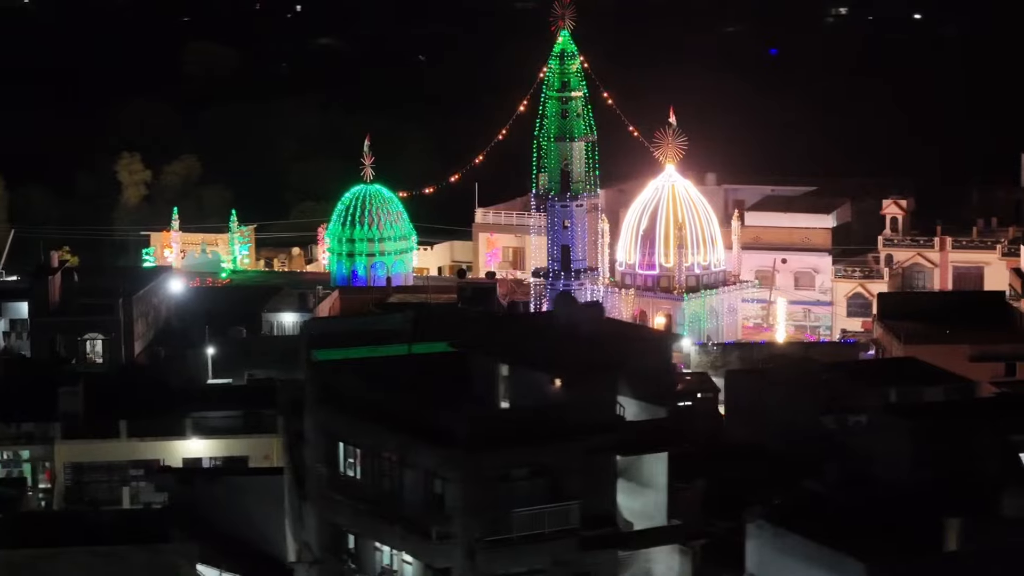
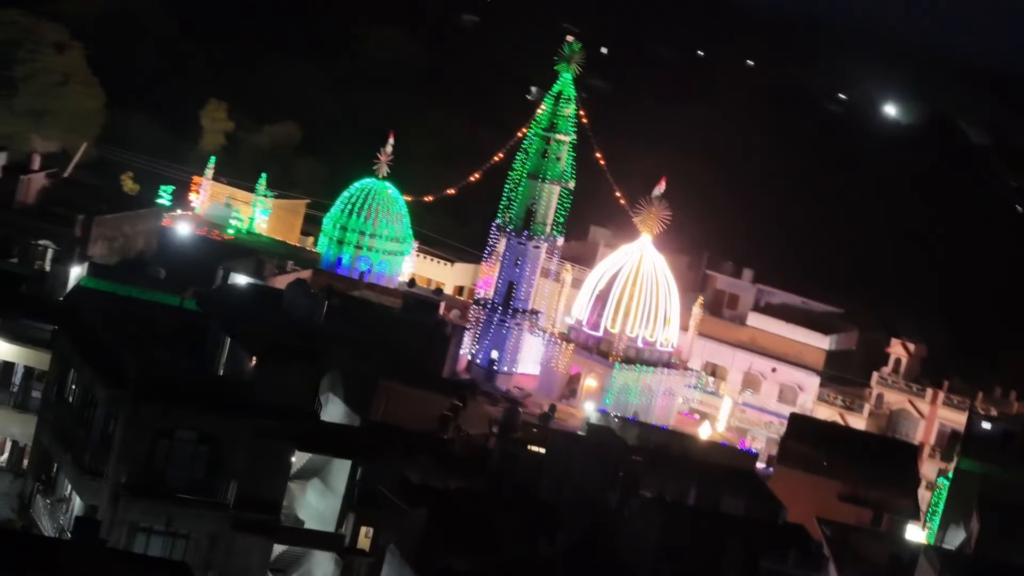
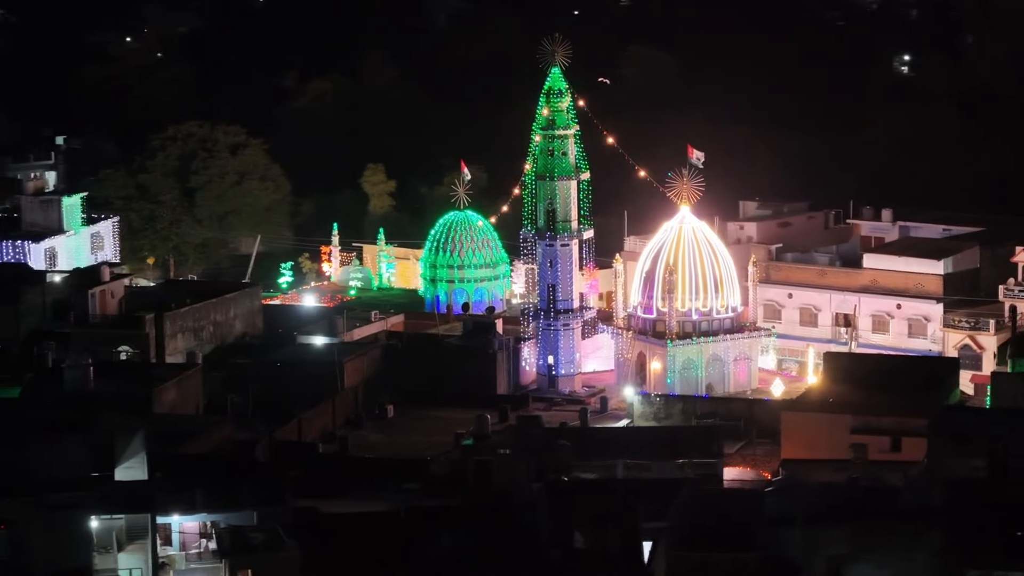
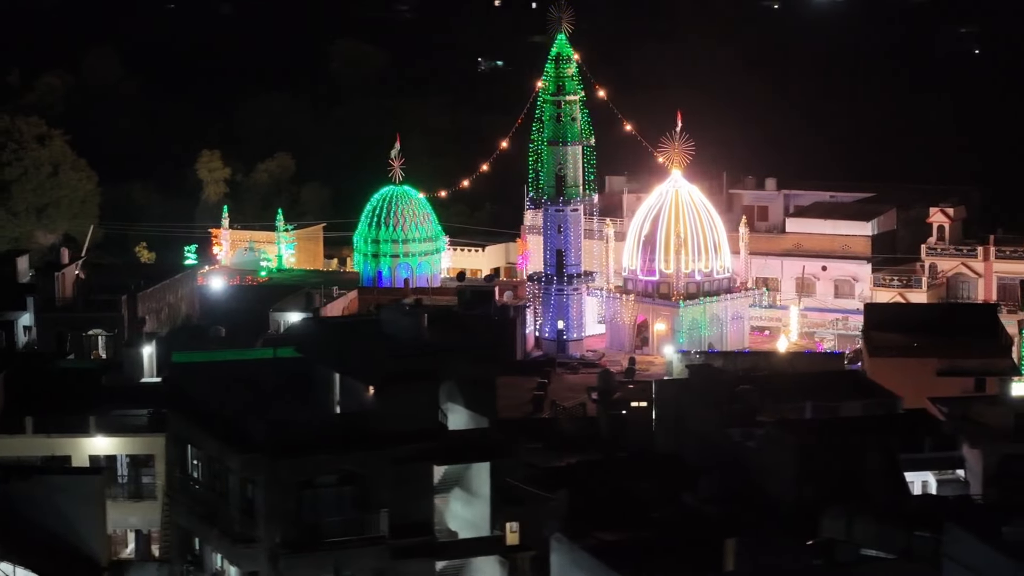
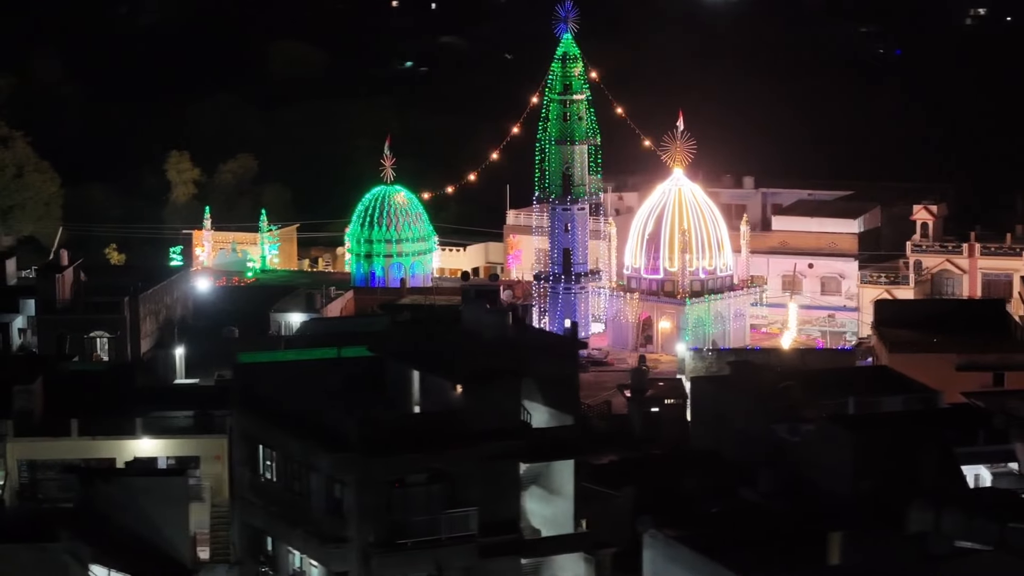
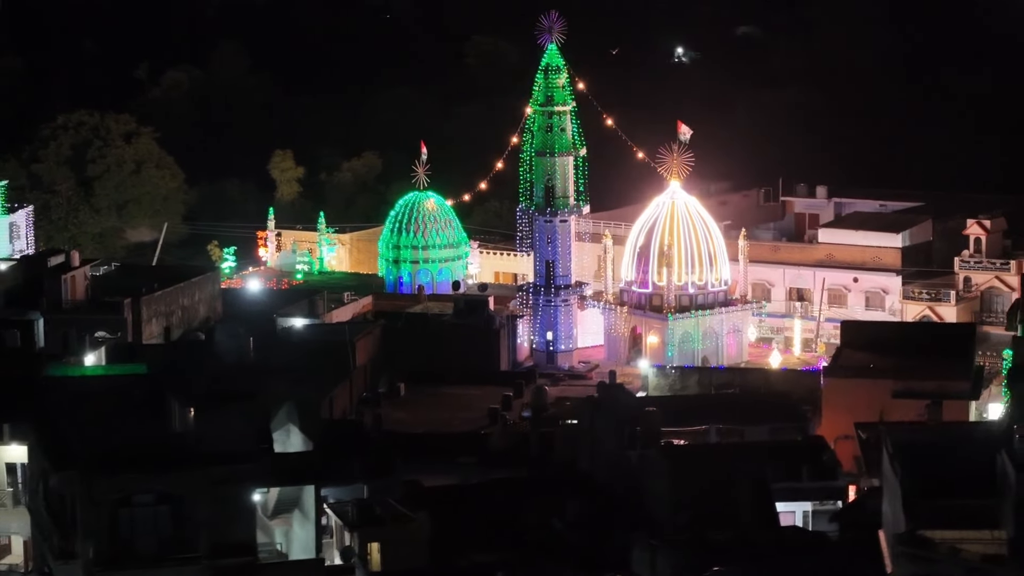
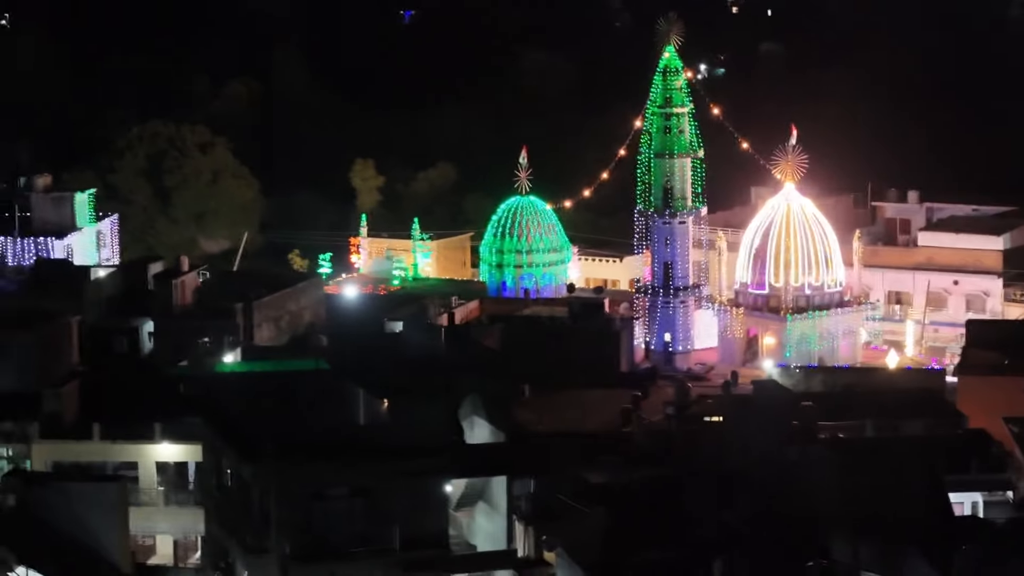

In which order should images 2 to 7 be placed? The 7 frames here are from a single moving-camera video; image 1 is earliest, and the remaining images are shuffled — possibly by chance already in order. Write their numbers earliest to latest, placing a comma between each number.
5, 4, 2, 7, 6, 3
